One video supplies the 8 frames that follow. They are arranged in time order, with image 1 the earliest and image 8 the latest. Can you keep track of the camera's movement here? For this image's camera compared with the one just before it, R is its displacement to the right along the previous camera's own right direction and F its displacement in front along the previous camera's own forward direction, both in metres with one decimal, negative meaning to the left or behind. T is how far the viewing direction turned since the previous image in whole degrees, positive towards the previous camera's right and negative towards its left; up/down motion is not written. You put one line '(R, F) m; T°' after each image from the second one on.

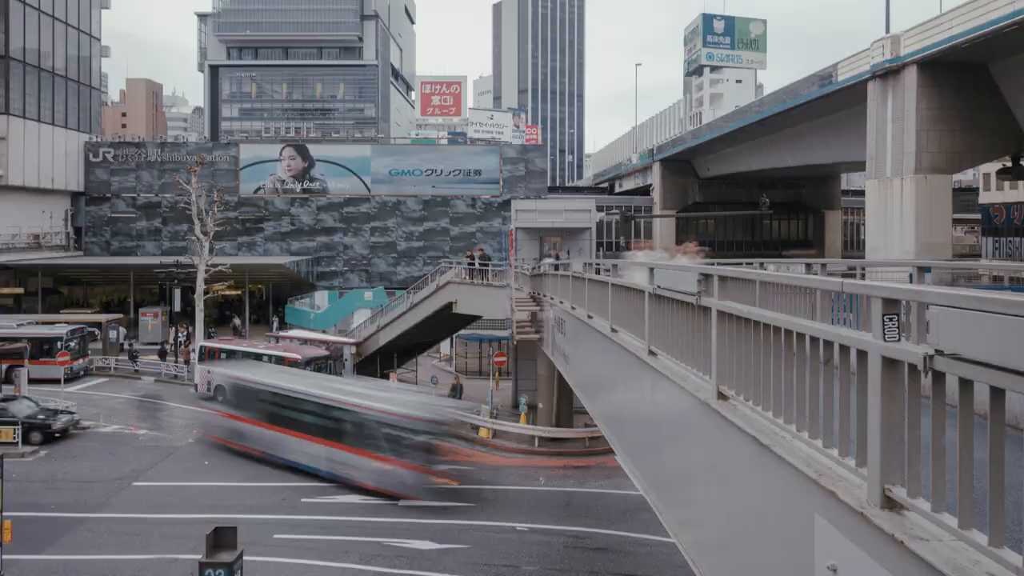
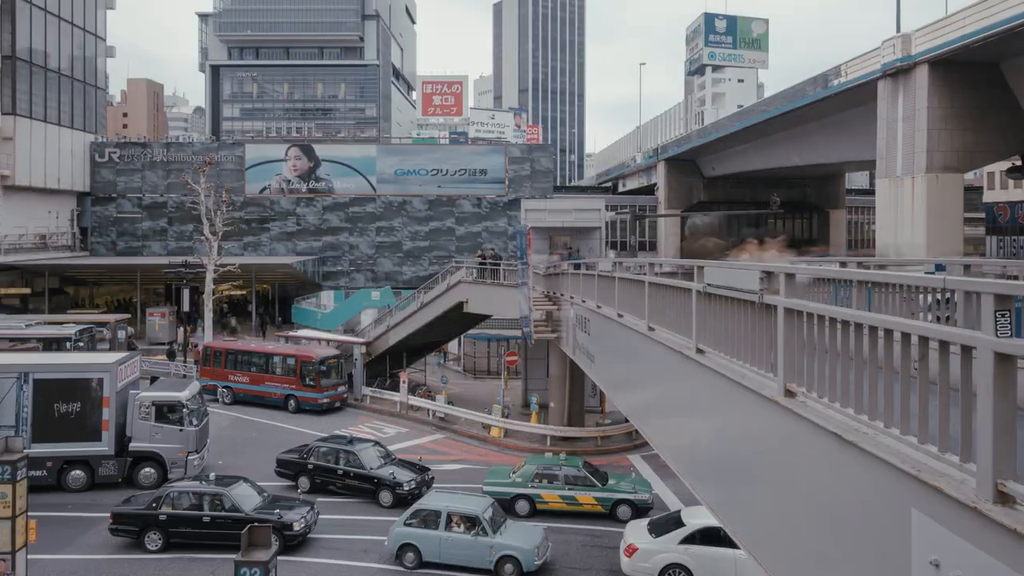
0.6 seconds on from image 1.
(-0.4, 0.0) m; 0°
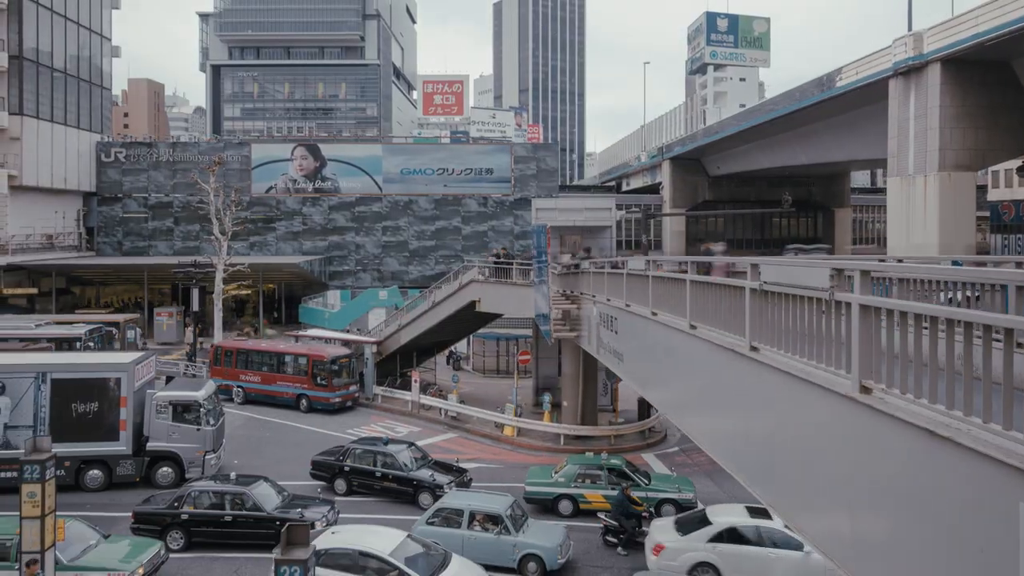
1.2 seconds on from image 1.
(-0.4, 0.0) m; 0°
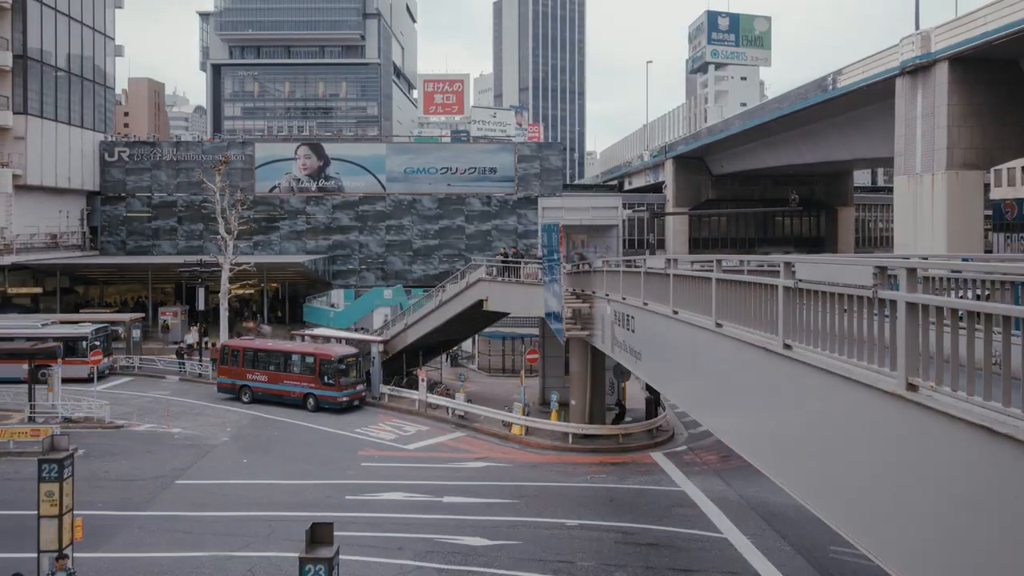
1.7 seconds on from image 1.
(-0.3, 0.0) m; 0°
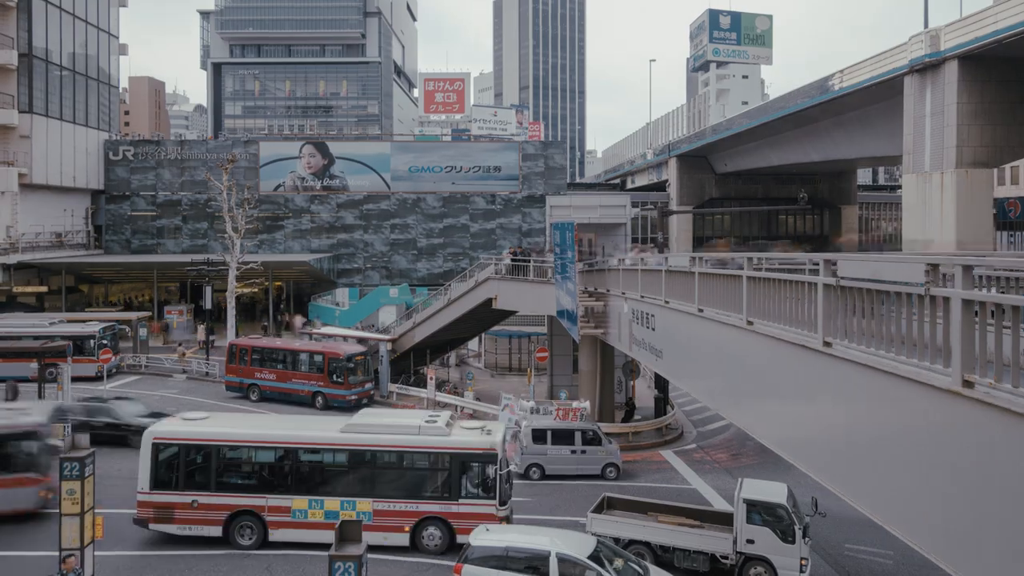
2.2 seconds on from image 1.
(-0.3, 0.0) m; 0°
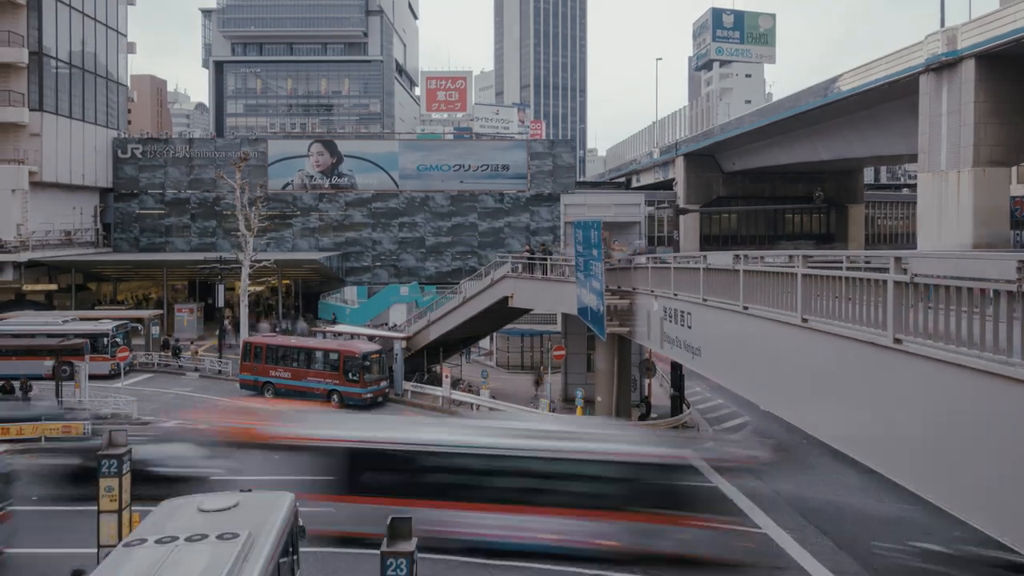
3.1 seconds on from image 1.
(-0.6, 0.0) m; 0°
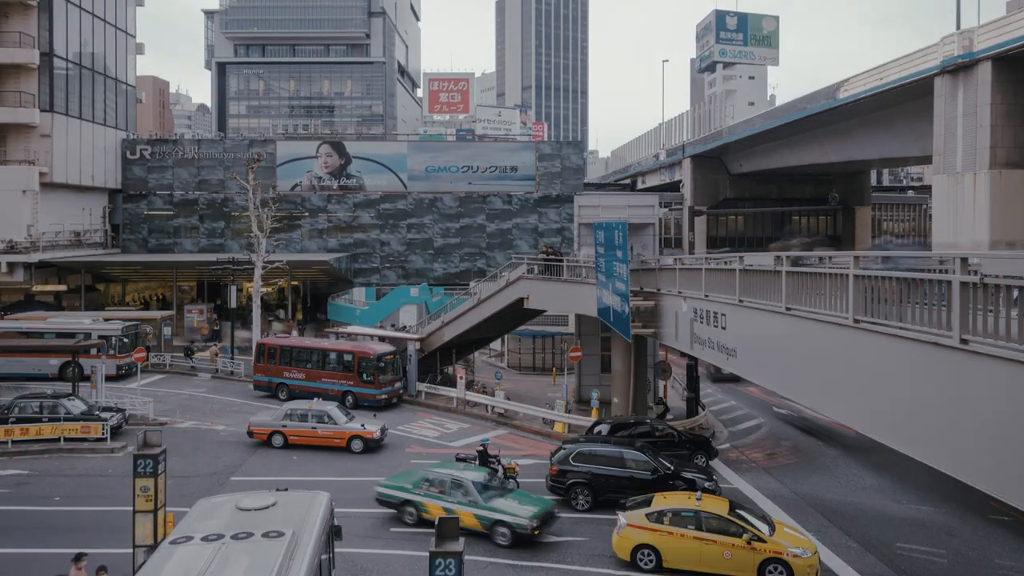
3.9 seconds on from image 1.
(-0.5, 0.0) m; 0°
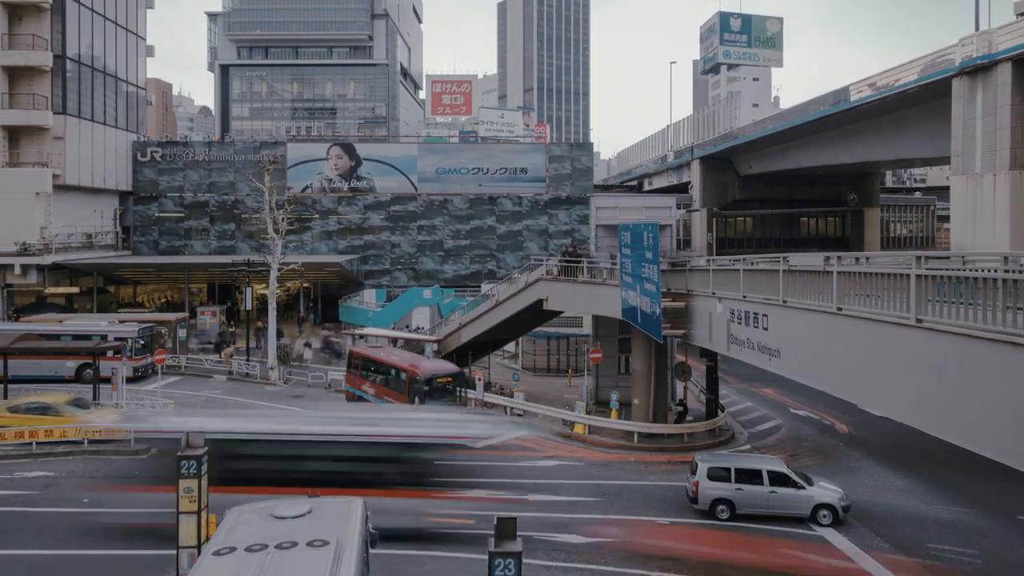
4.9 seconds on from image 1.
(-0.6, 0.0) m; 0°
